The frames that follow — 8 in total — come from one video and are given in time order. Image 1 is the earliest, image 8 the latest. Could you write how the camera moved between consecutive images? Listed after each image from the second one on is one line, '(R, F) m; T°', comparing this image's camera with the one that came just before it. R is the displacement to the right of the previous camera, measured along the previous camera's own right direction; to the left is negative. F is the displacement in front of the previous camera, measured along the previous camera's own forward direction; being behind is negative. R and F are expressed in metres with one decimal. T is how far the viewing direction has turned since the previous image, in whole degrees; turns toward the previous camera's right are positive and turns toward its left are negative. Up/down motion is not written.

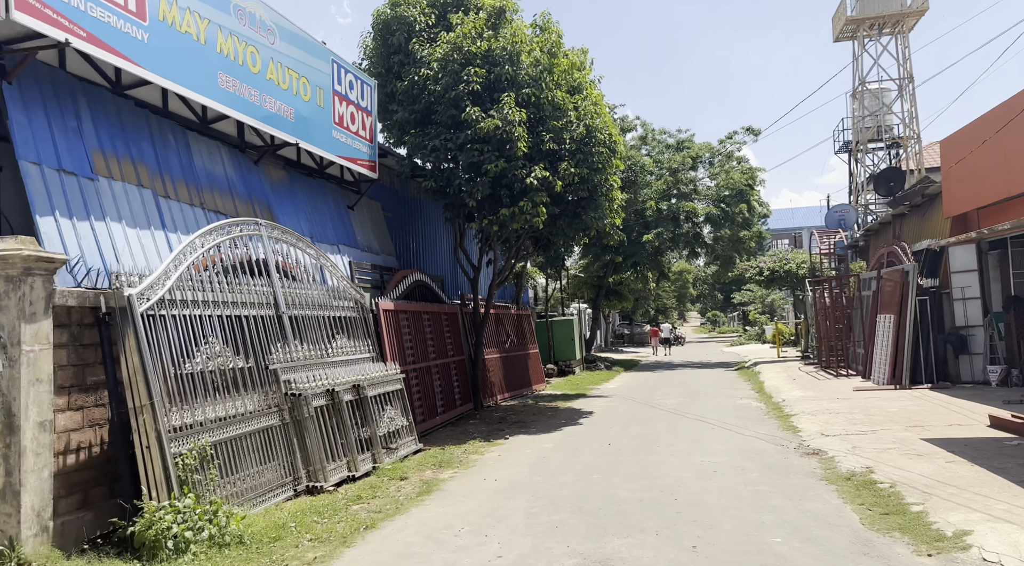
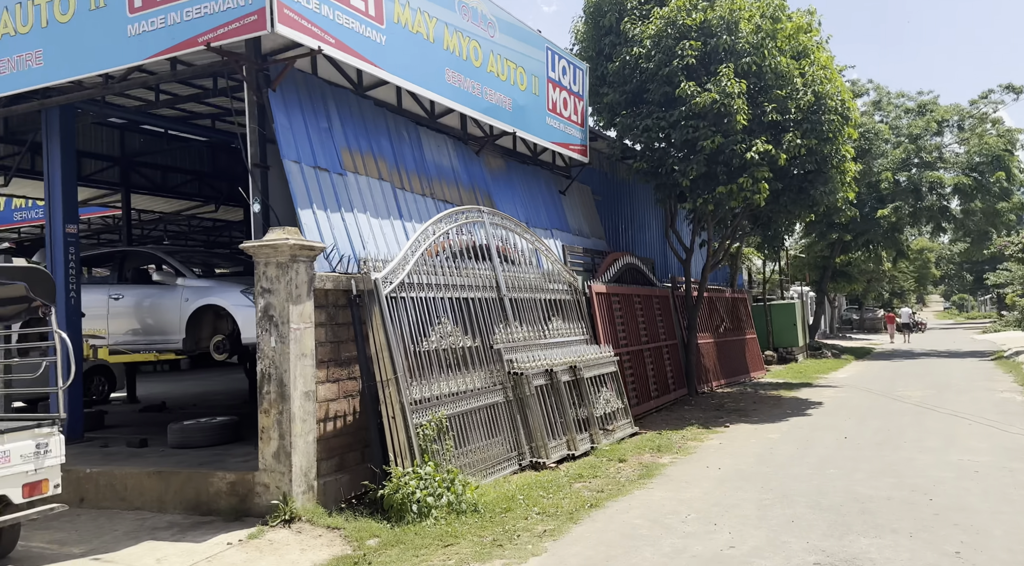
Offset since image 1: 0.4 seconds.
(-0.2, 0.0) m; -16°
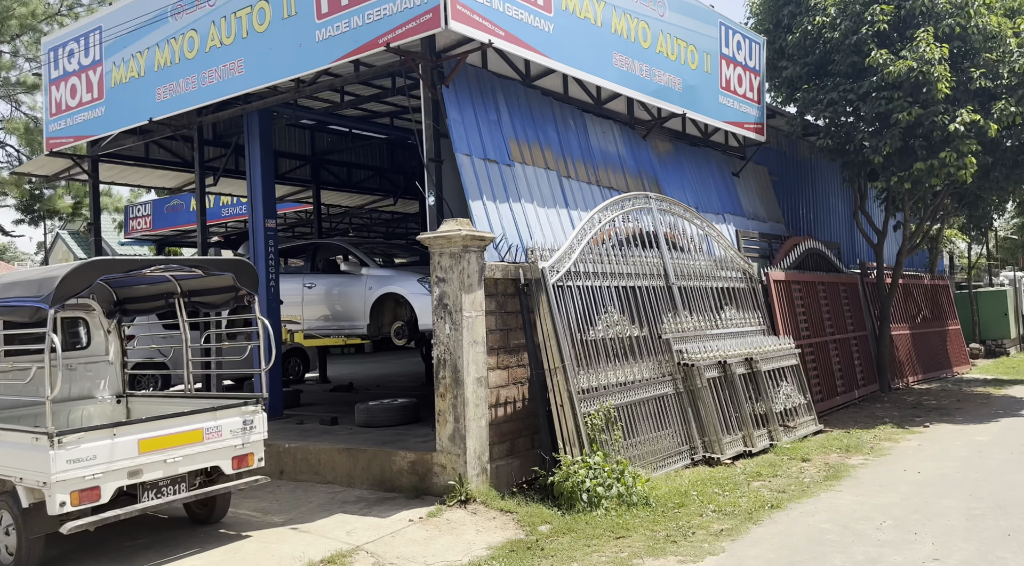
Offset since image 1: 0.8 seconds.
(0.0, +0.1) m; -13°
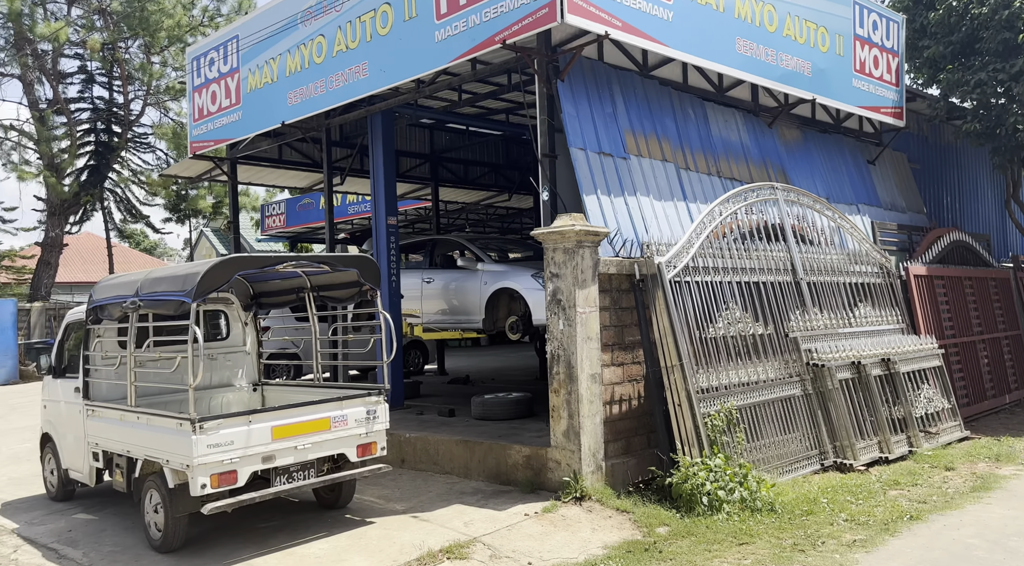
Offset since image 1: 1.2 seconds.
(0.0, +0.1) m; -9°
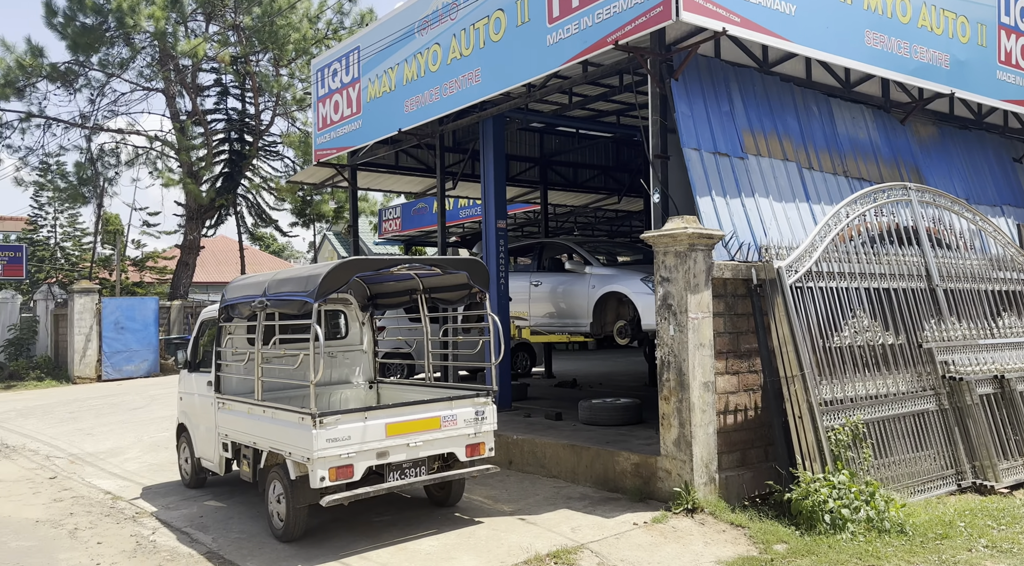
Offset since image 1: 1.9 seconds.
(0.0, 0.0) m; -8°
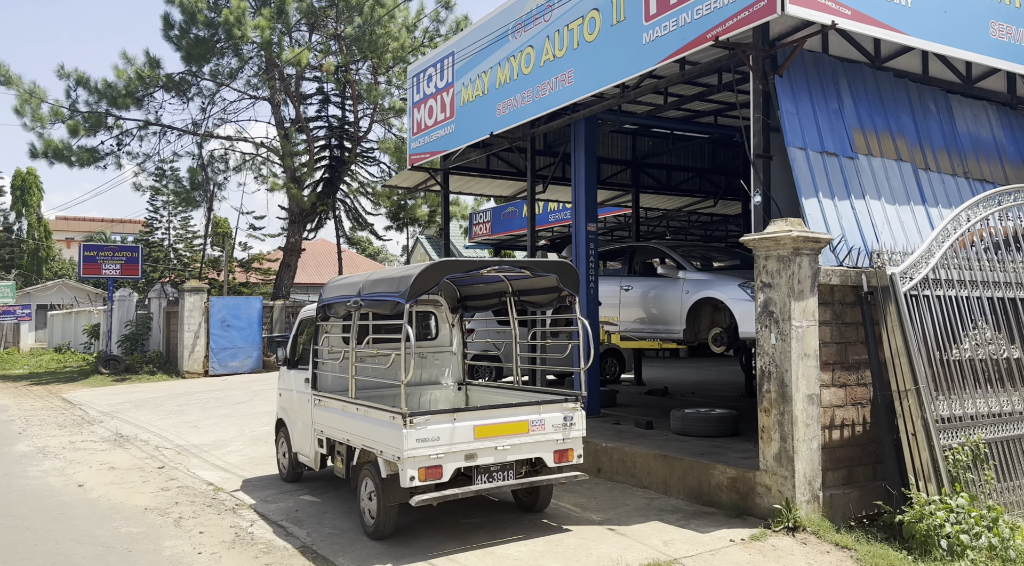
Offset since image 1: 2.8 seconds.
(0.0, +0.1) m; -7°
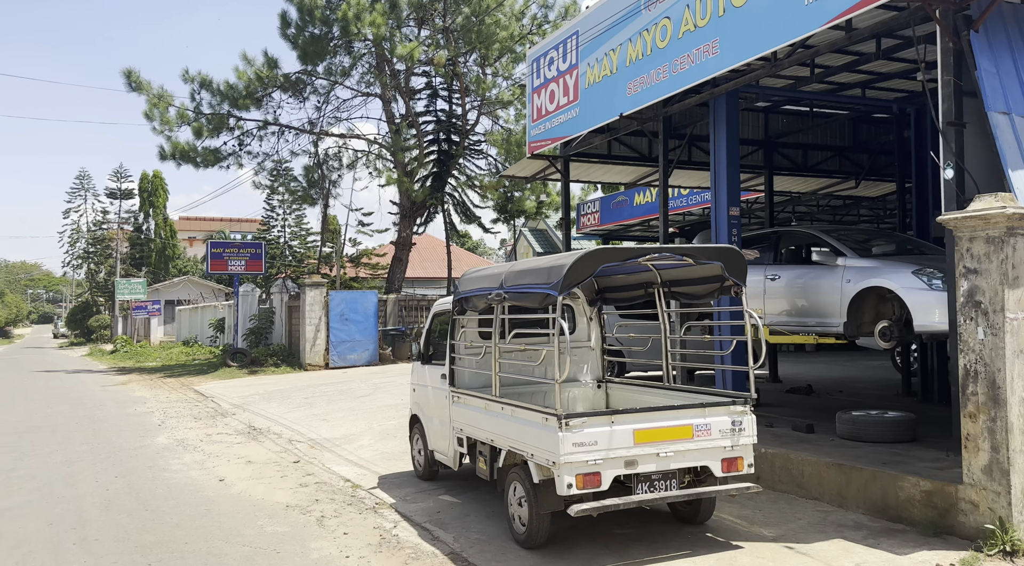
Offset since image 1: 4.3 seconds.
(-0.5, +0.5) m; -7°
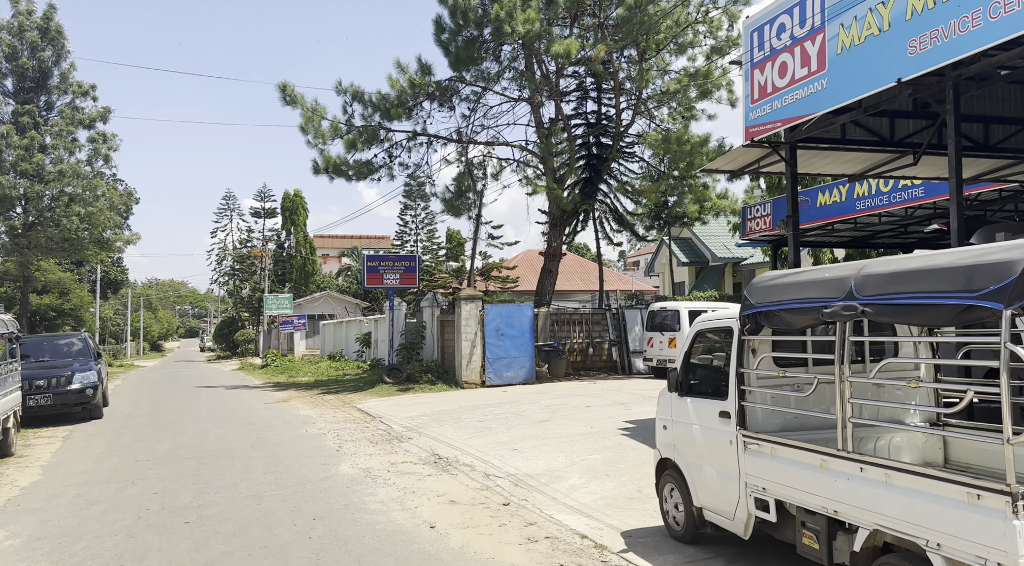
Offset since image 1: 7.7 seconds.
(-1.4, +1.5) m; -9°
